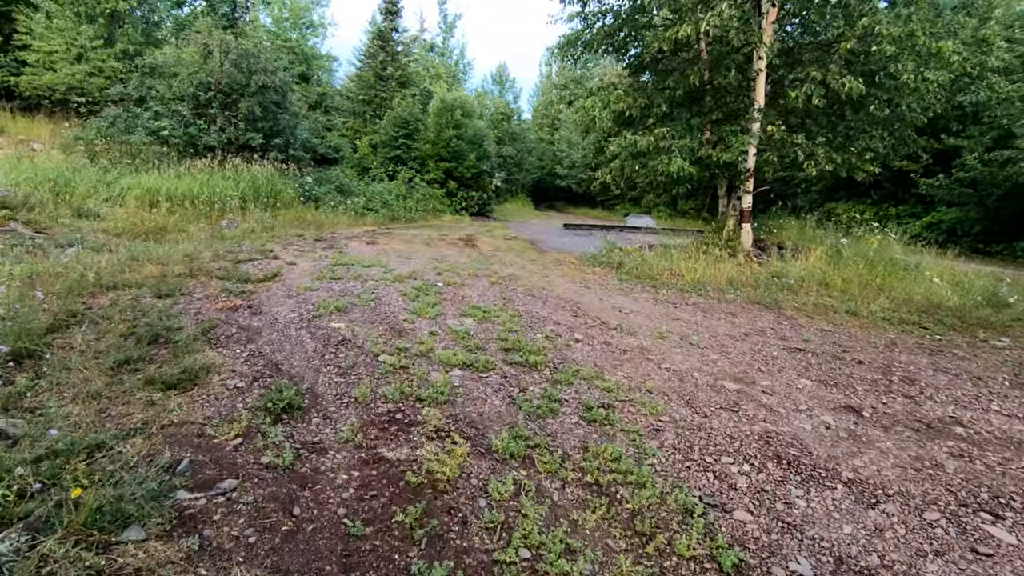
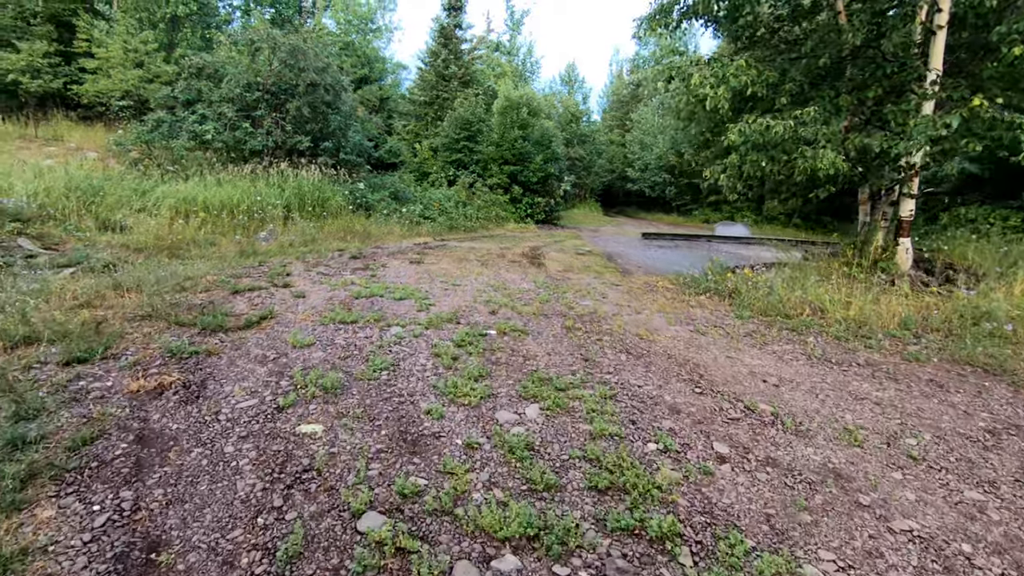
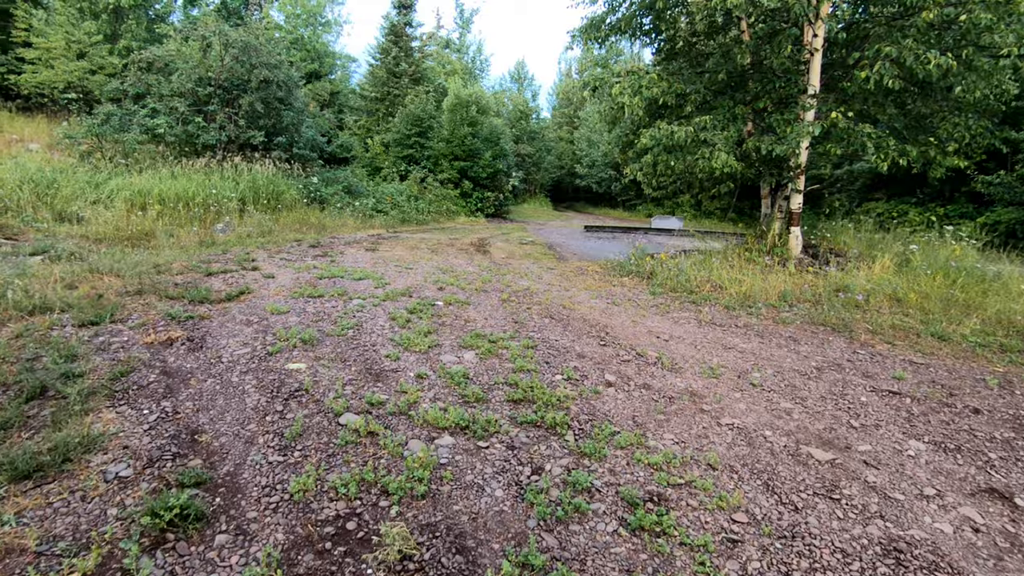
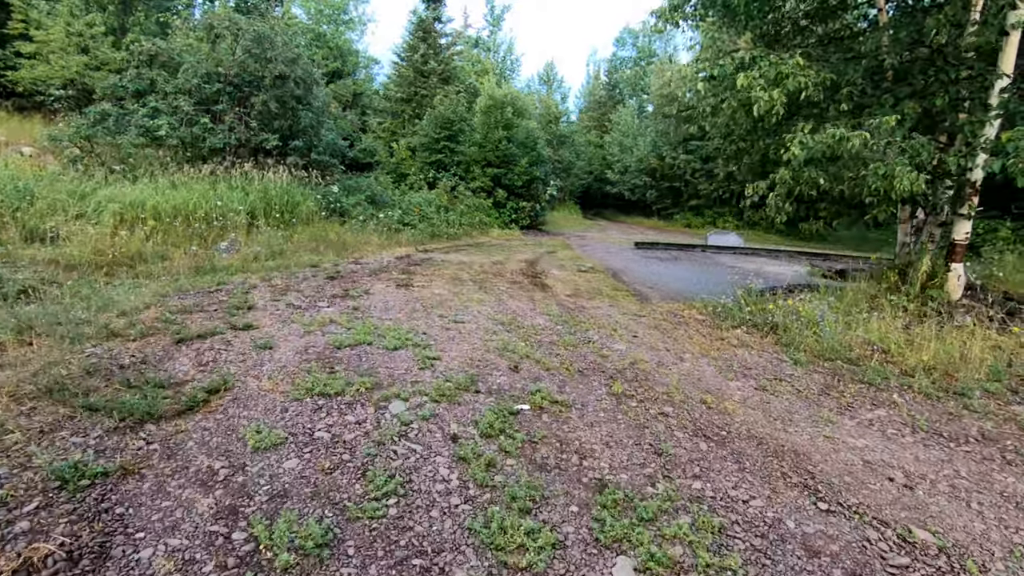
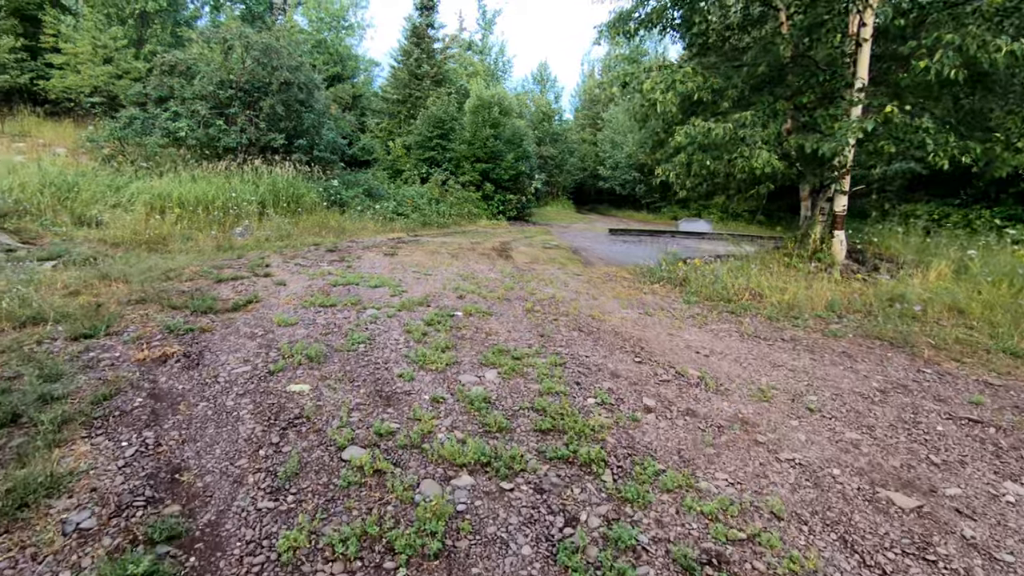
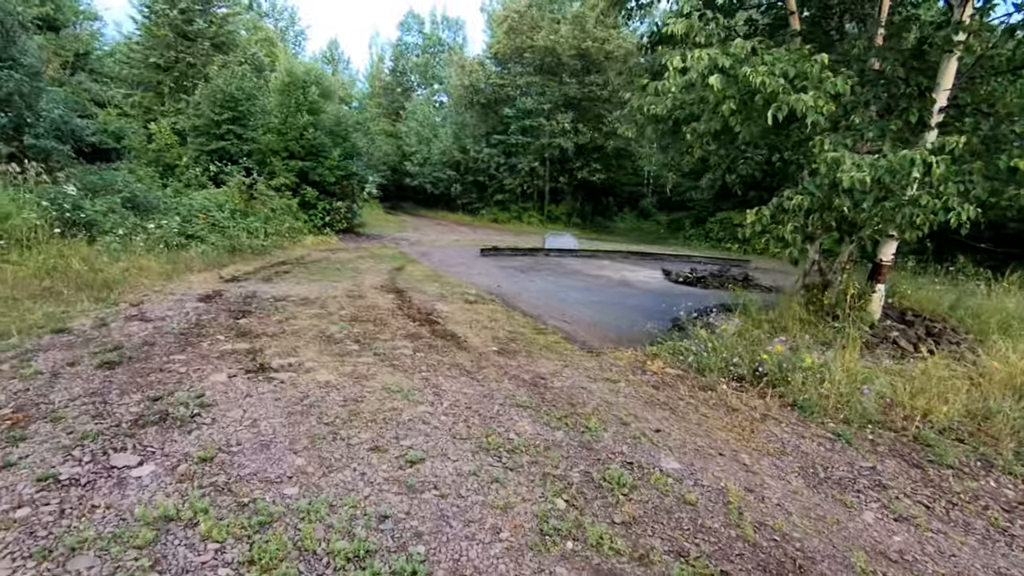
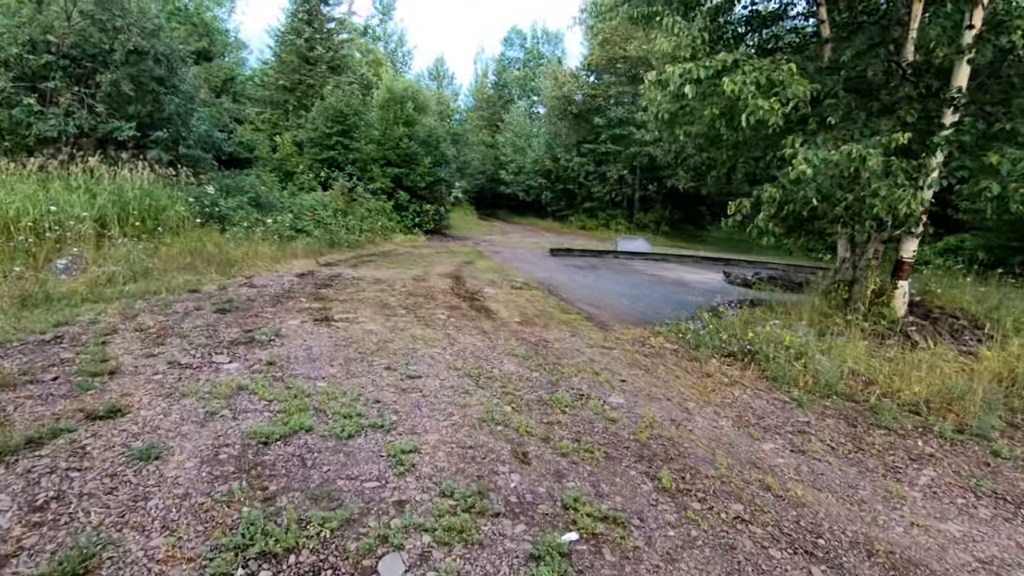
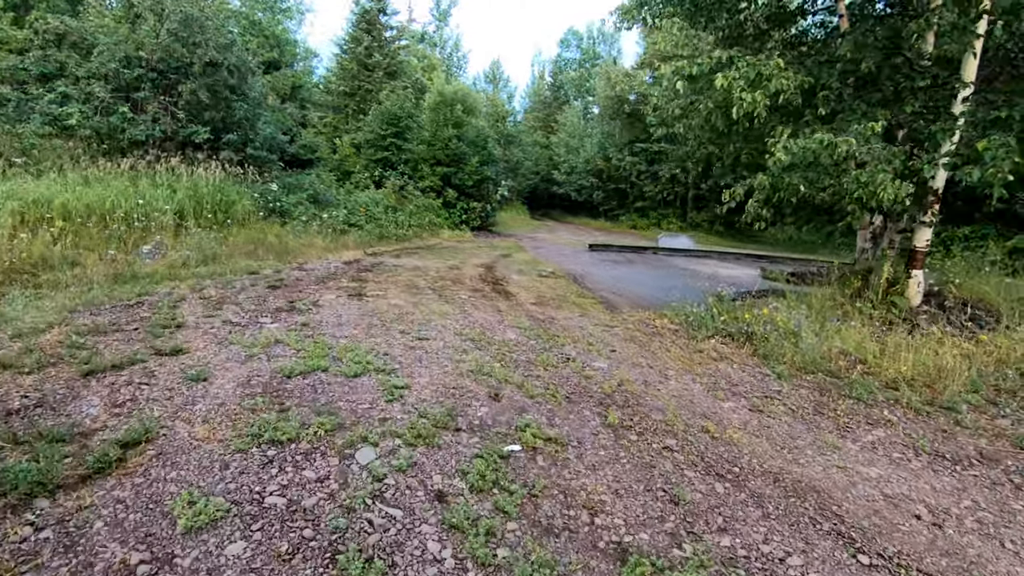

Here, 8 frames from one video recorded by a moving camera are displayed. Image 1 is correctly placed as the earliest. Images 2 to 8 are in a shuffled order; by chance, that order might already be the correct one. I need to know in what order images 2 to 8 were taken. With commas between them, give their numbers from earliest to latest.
3, 5, 2, 4, 8, 7, 6
